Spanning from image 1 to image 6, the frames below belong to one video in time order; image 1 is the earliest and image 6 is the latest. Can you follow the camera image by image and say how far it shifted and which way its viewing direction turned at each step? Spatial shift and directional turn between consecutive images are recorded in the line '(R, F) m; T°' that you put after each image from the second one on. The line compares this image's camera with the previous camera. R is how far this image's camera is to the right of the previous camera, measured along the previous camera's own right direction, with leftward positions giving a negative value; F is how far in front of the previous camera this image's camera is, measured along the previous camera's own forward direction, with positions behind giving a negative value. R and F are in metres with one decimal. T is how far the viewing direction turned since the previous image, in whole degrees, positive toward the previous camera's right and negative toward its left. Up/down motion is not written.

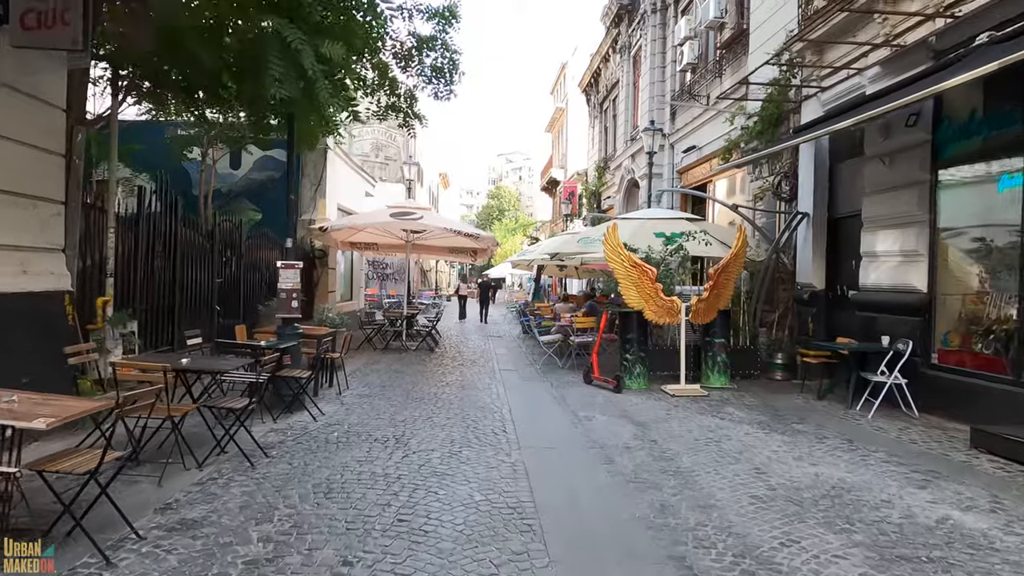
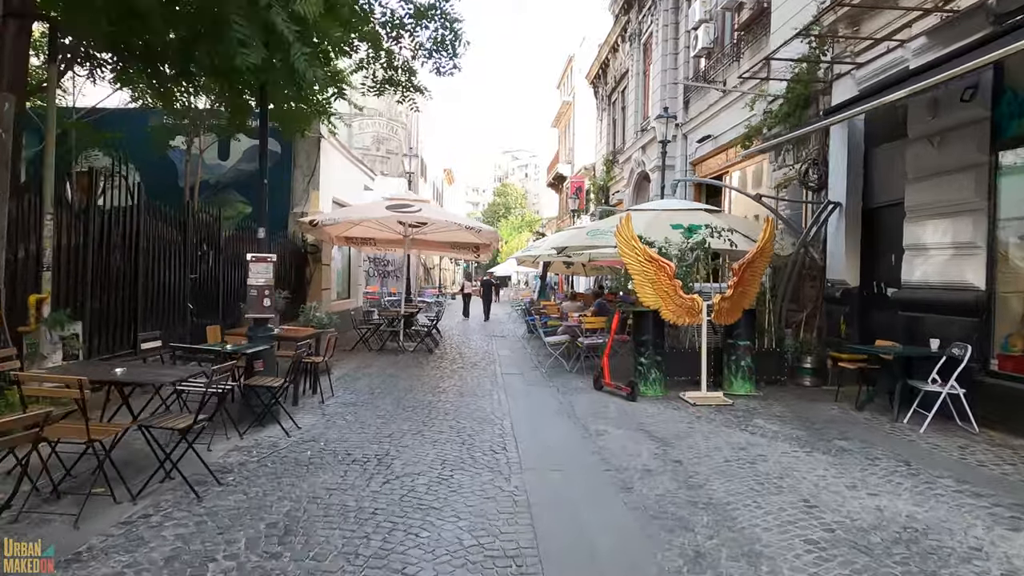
(0.0, +0.9) m; -1°
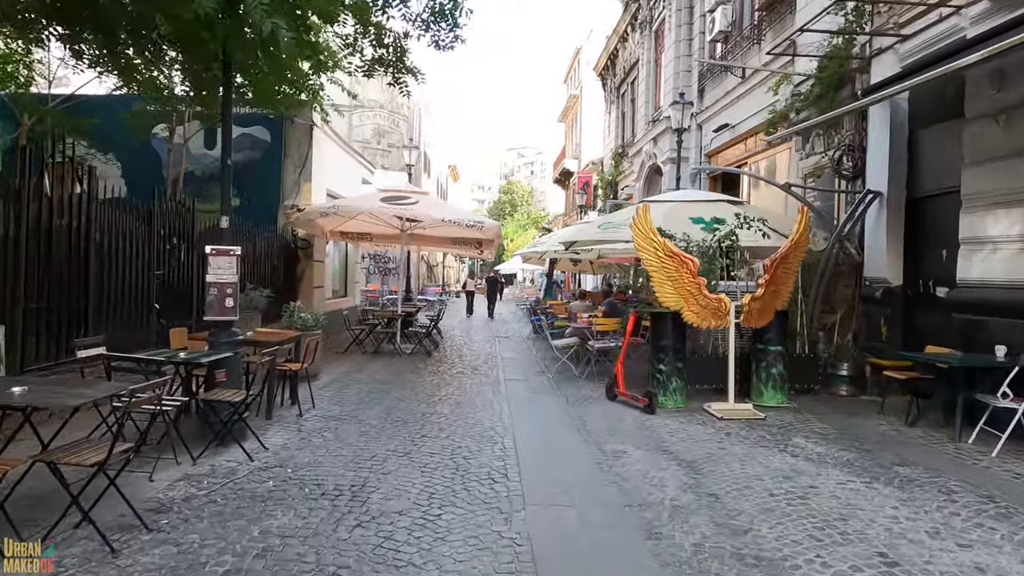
(0.0, +1.0) m; 0°
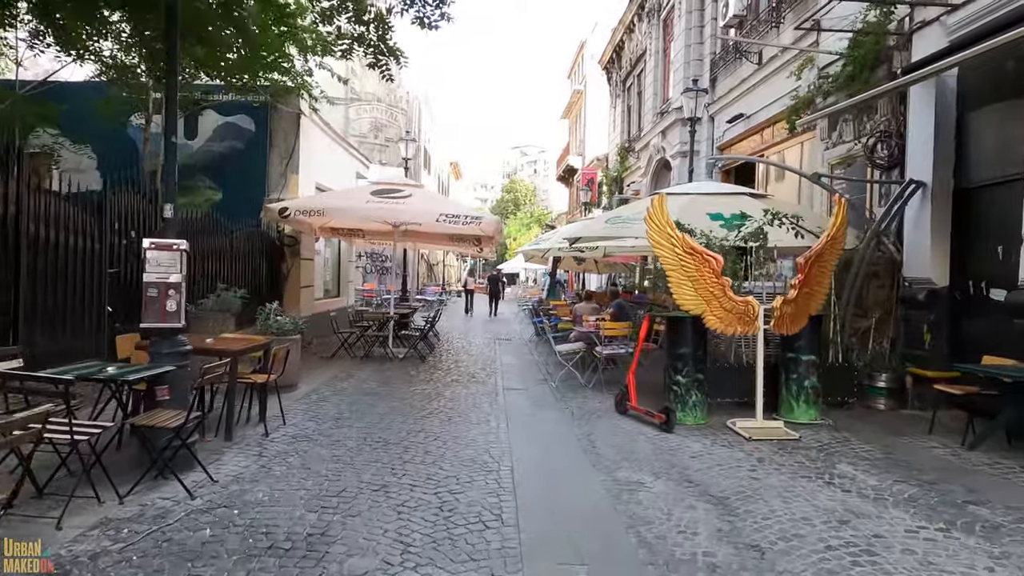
(0.0, +0.9) m; 0°
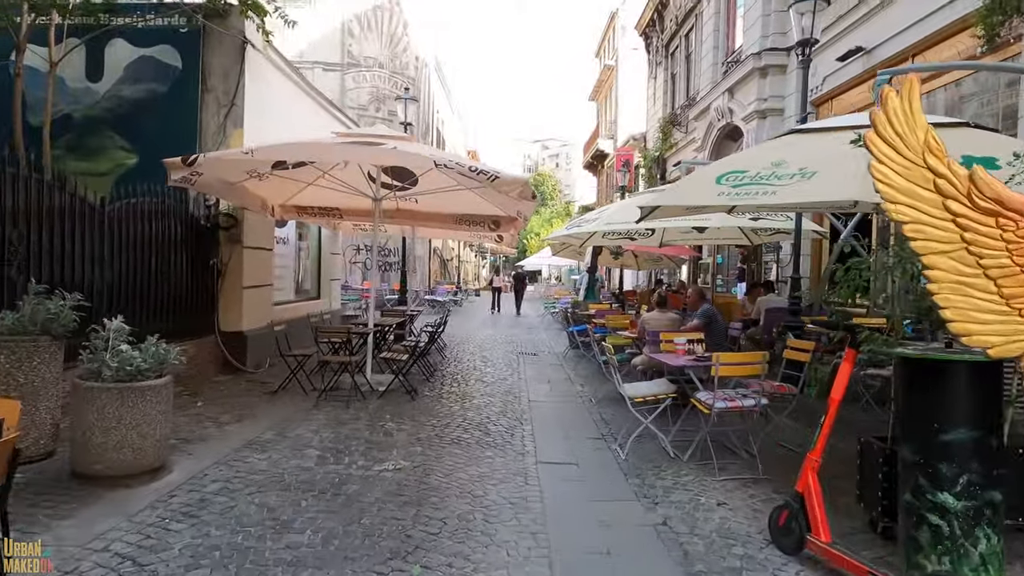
(-0.2, +4.0) m; -2°
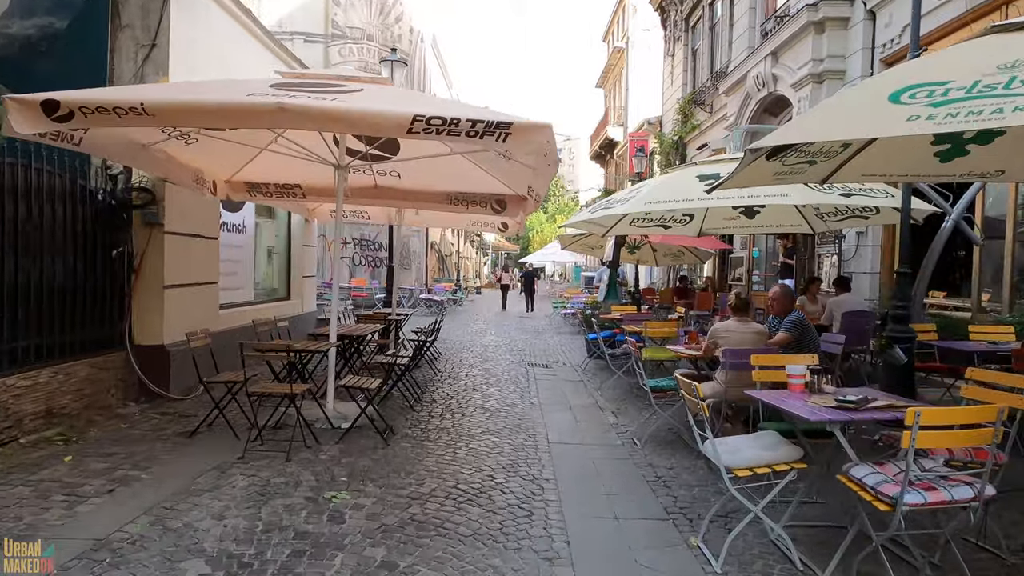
(-0.1, +2.3) m; 0°
